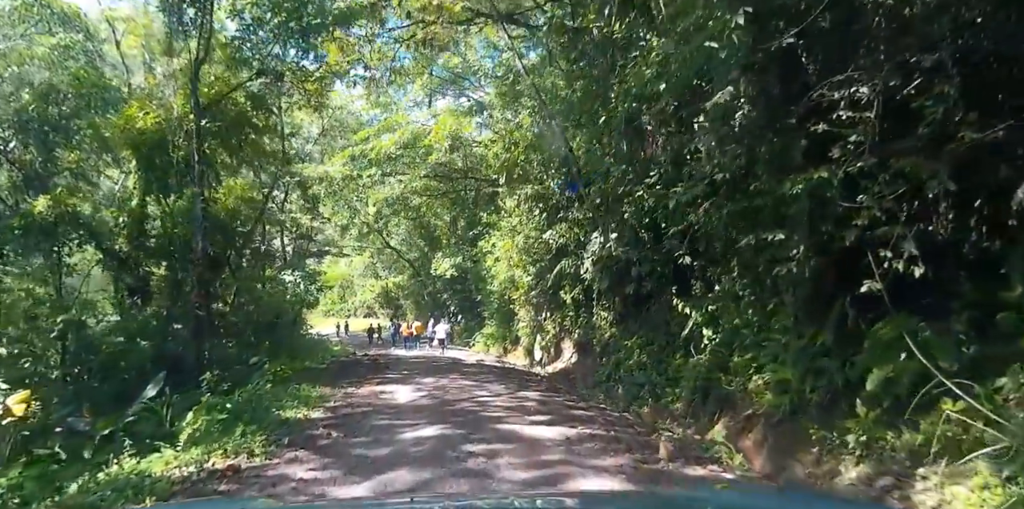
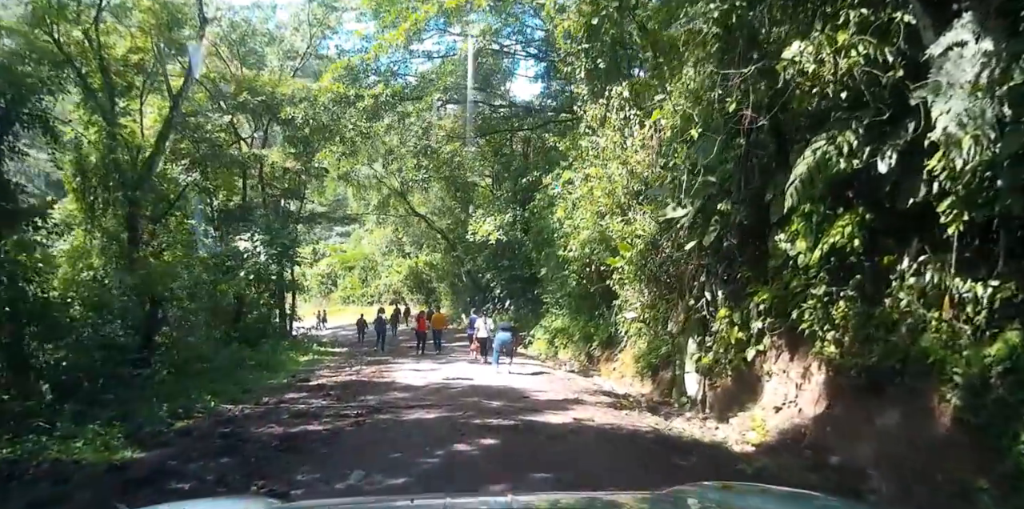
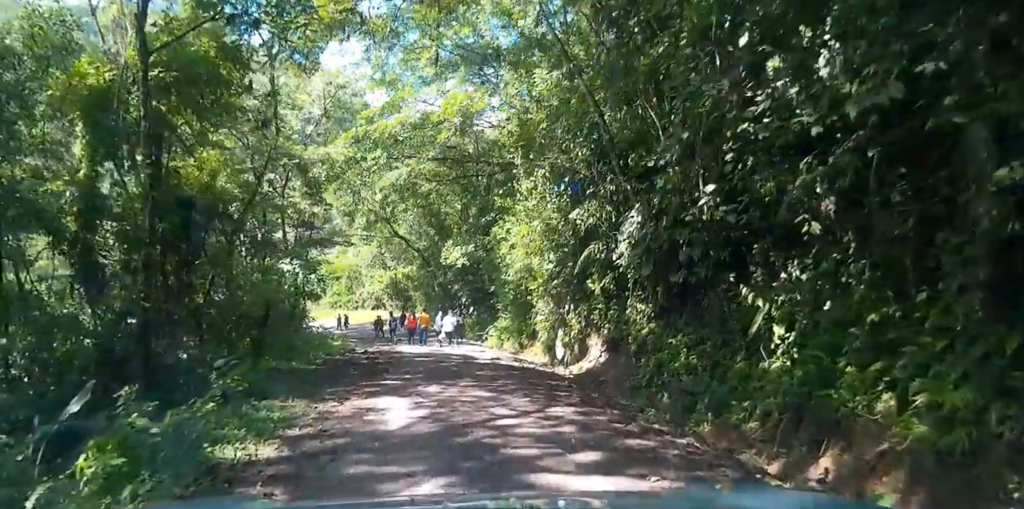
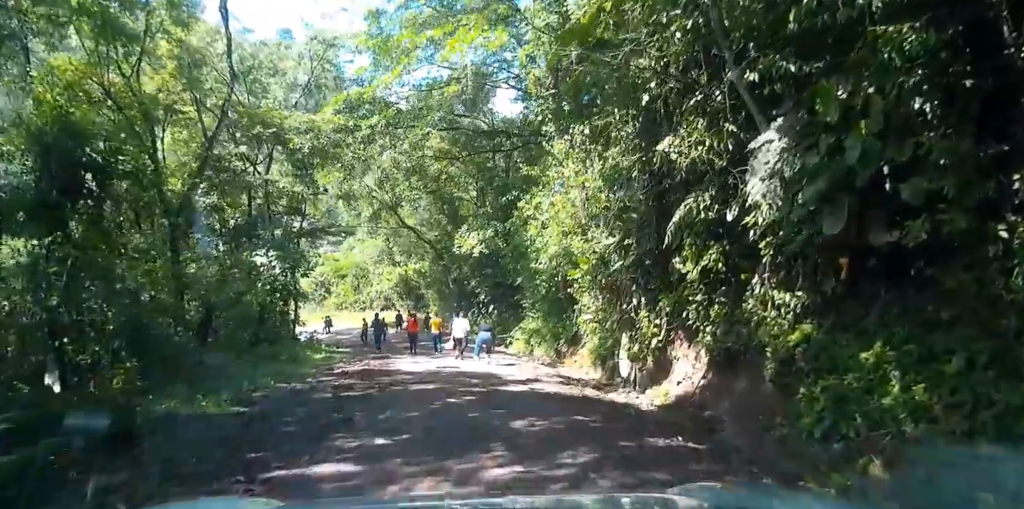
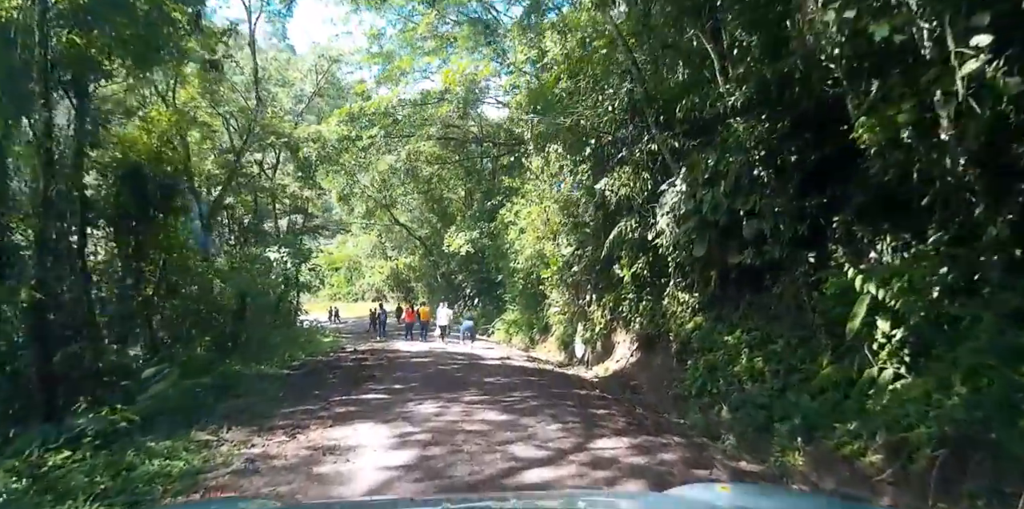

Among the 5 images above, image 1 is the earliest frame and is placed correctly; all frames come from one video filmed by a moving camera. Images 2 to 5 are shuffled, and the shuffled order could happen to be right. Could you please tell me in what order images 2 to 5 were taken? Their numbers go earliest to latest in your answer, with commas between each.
3, 5, 4, 2
